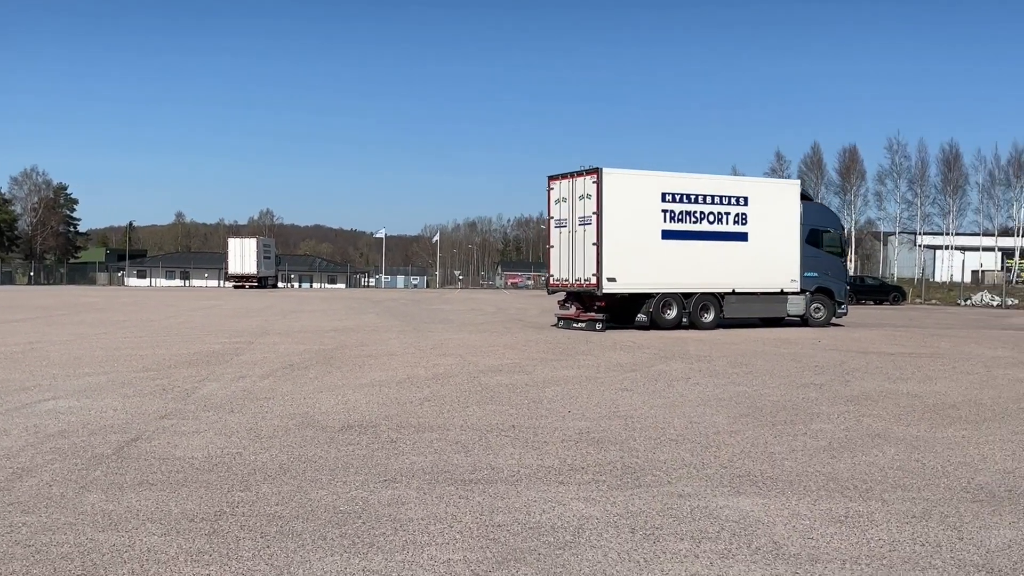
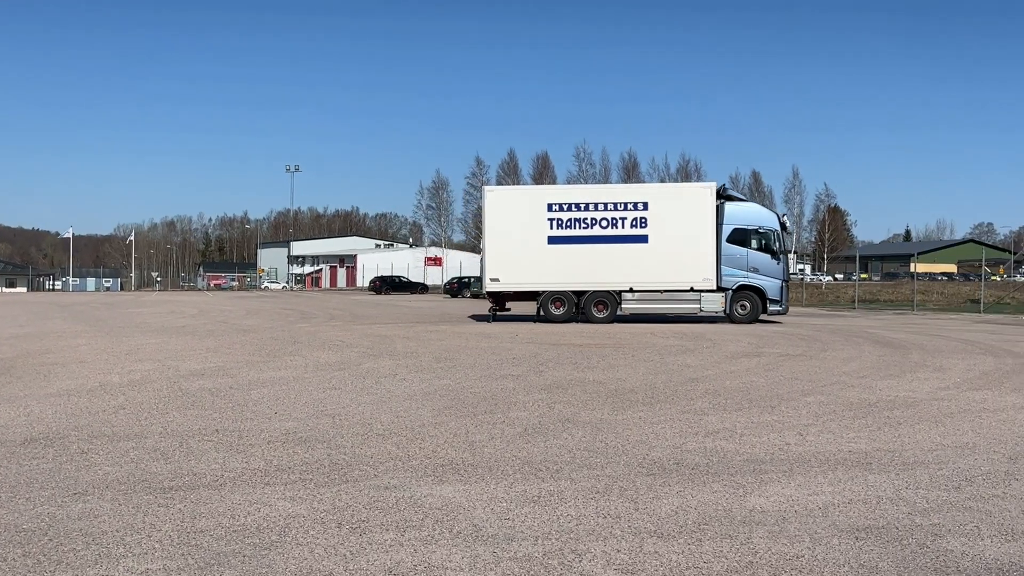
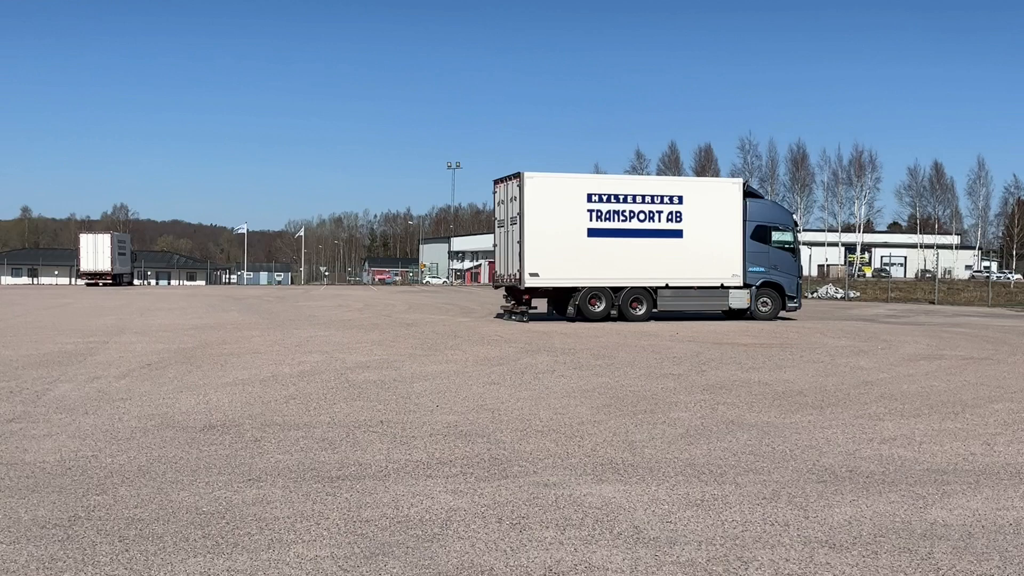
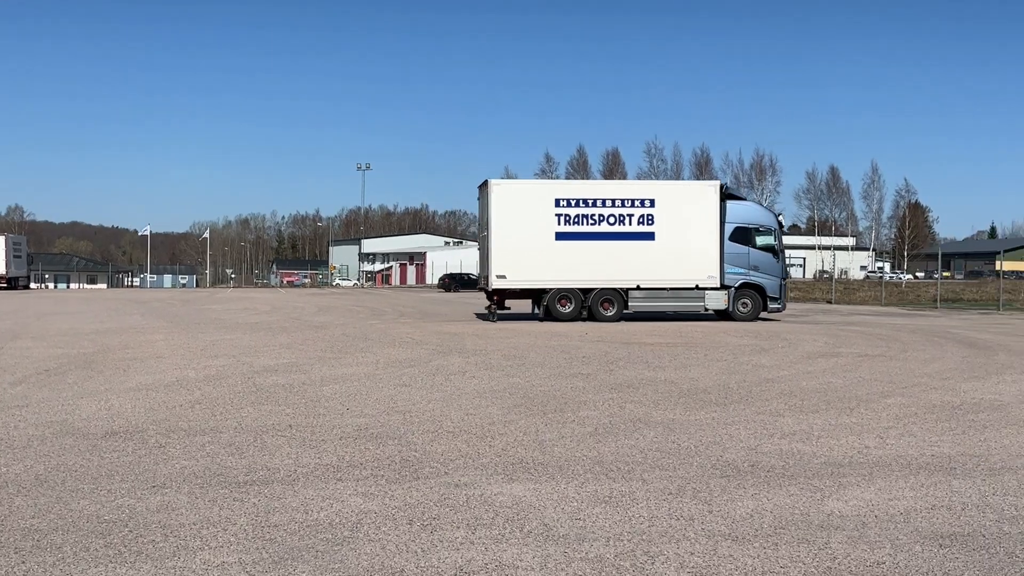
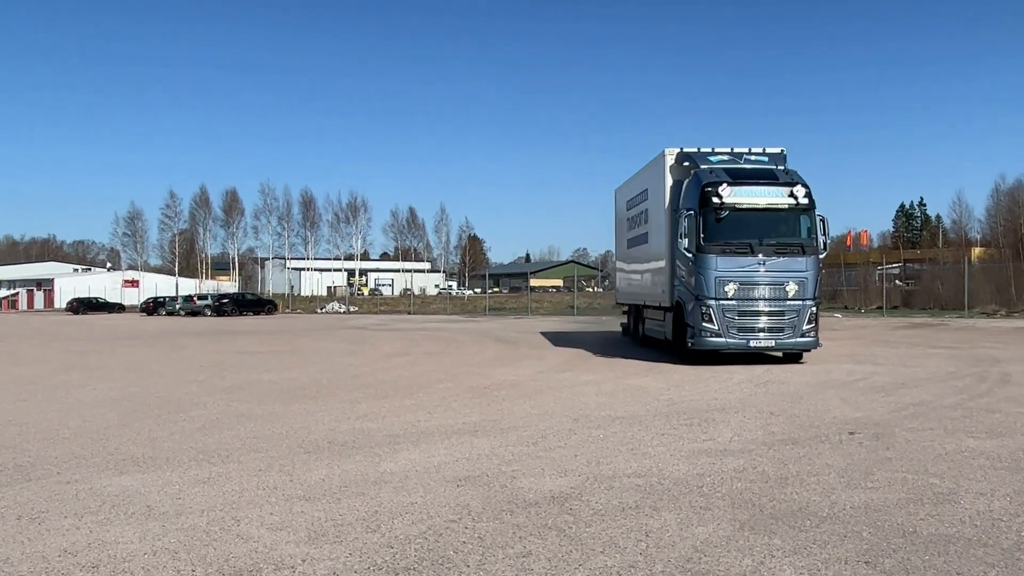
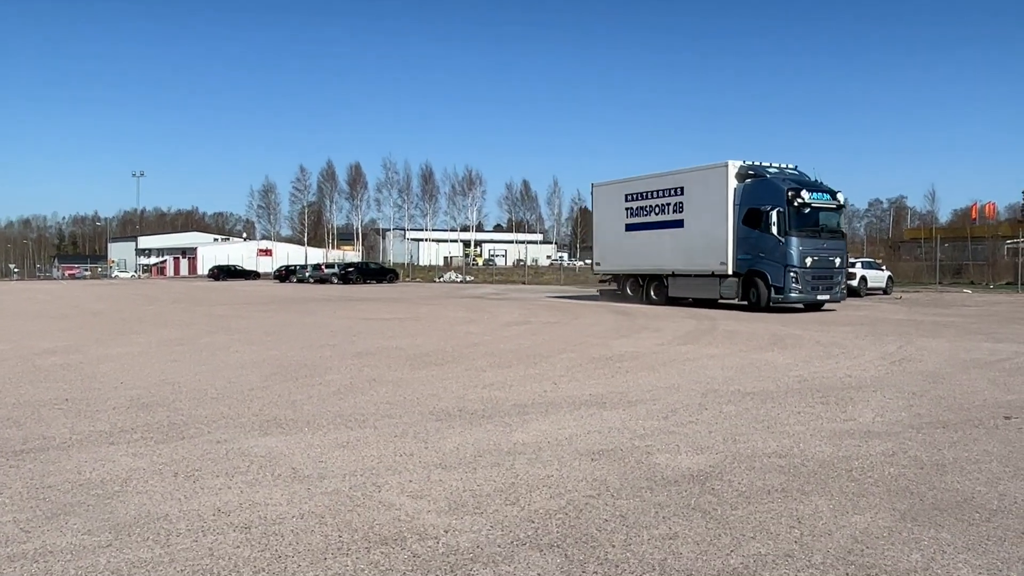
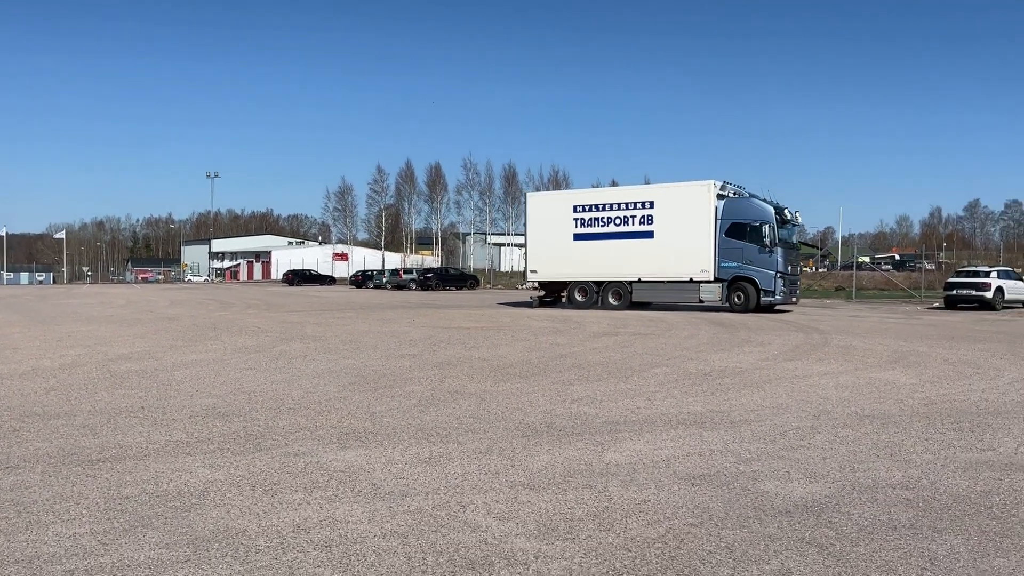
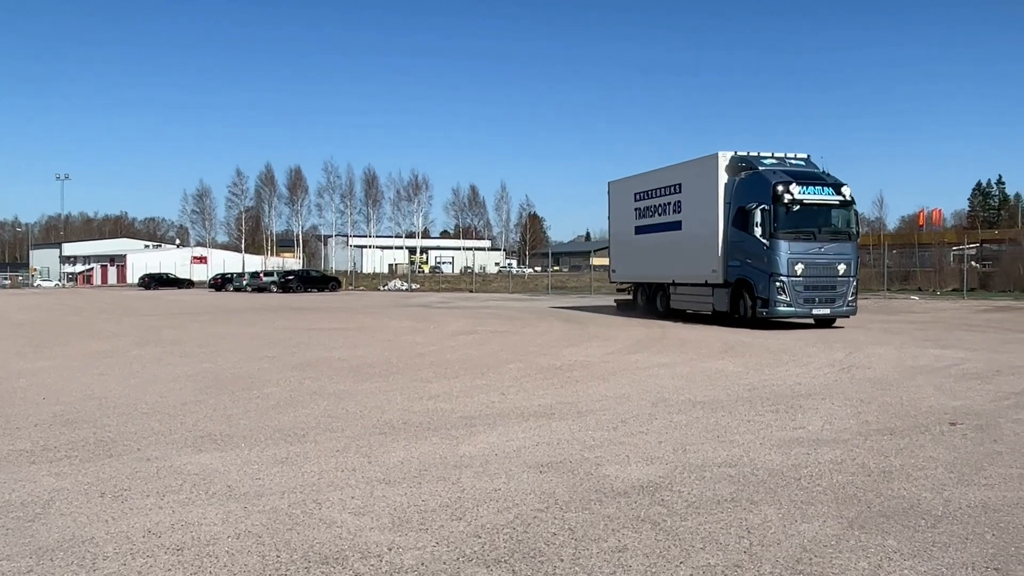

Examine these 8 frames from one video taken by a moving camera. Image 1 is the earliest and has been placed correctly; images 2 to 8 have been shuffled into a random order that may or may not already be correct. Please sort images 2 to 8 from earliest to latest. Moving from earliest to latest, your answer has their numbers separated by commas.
3, 4, 2, 7, 6, 8, 5
